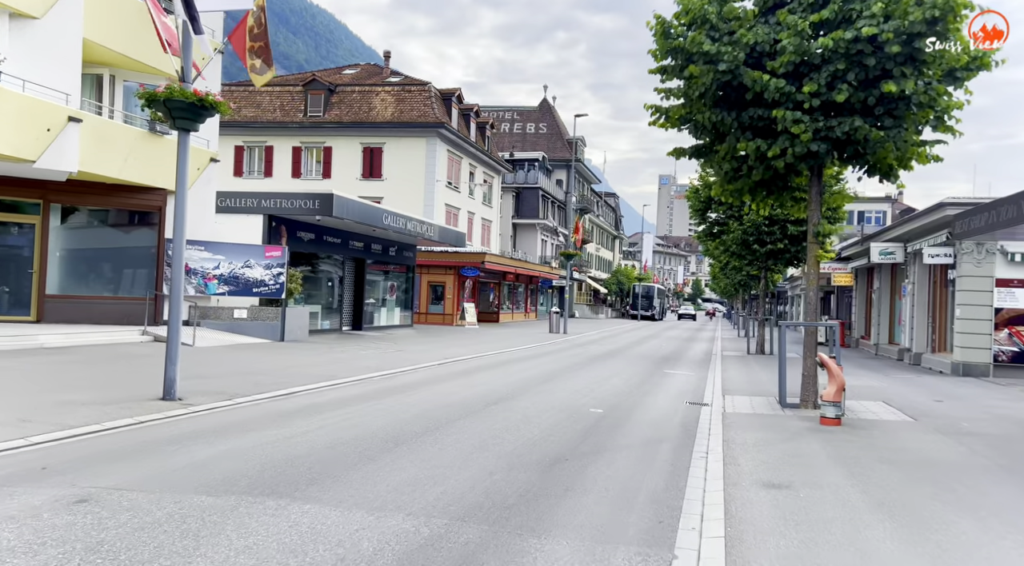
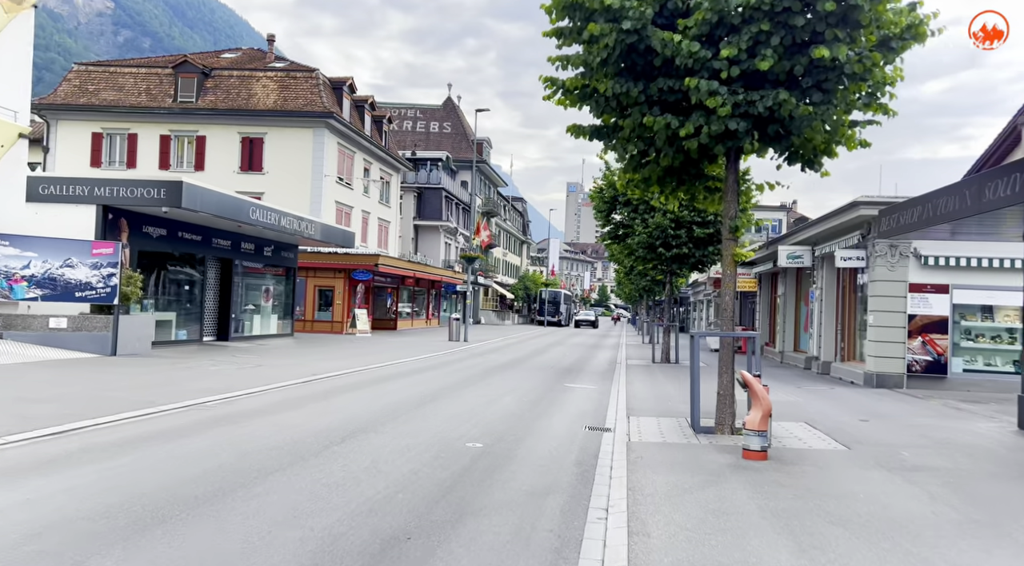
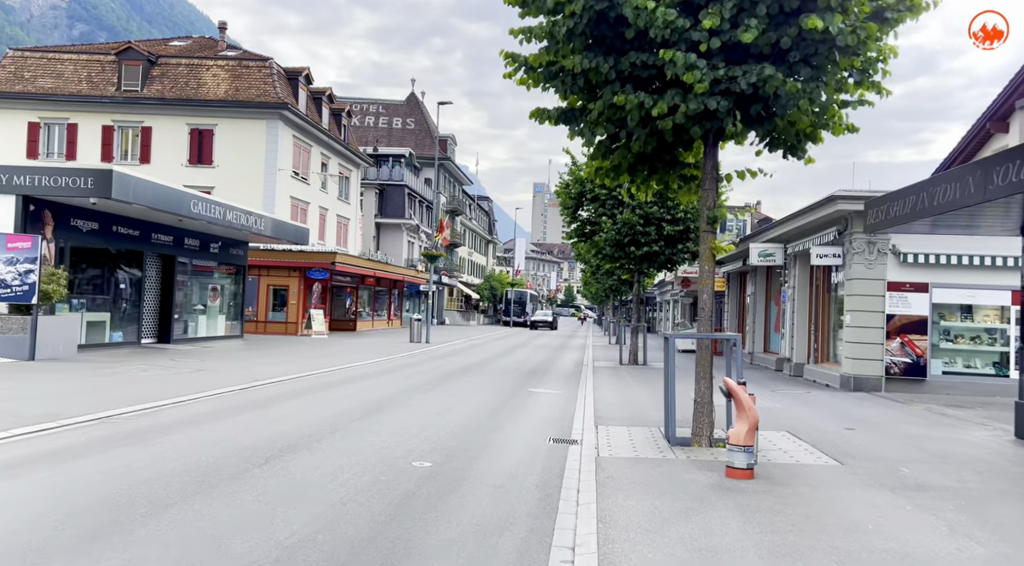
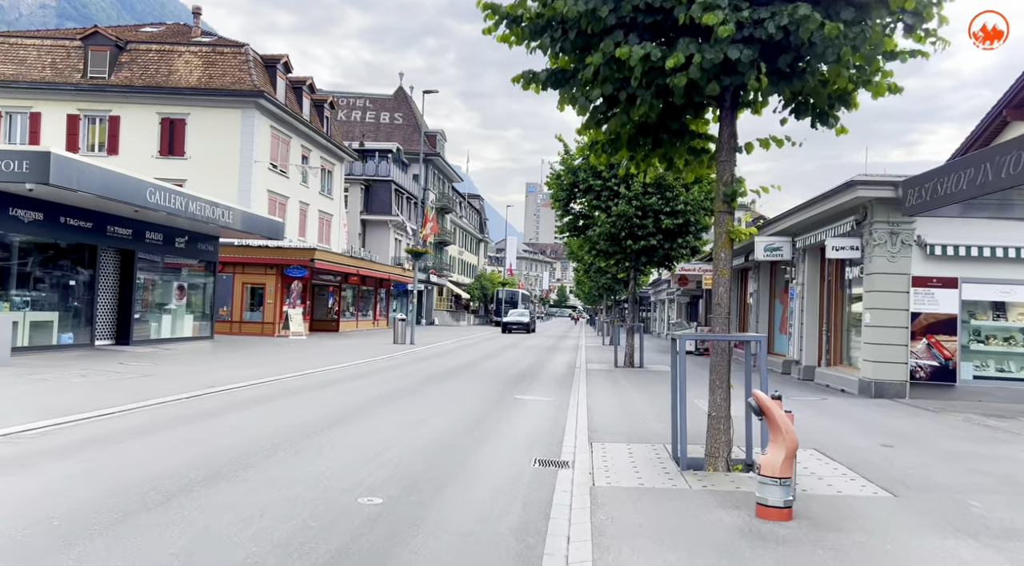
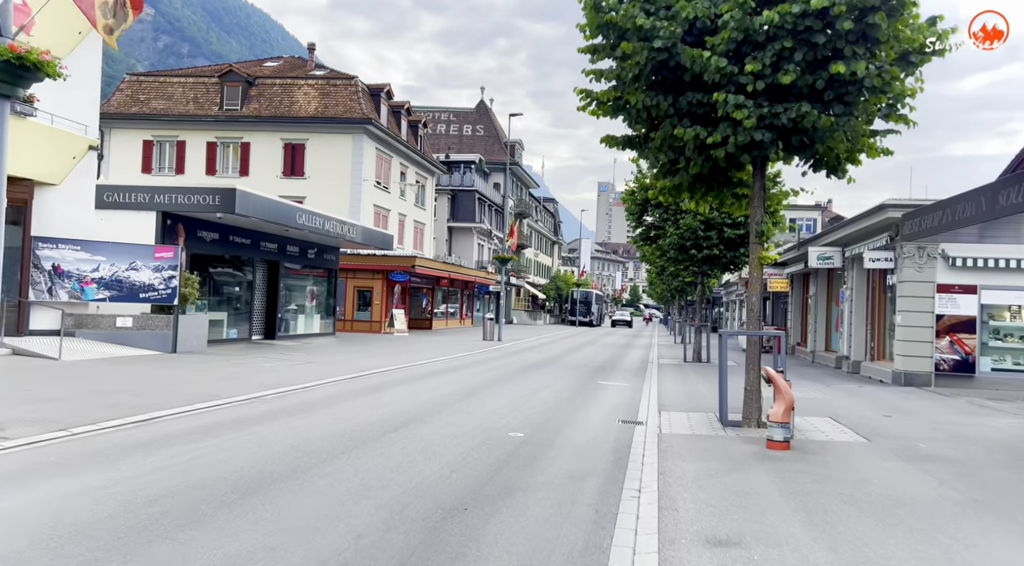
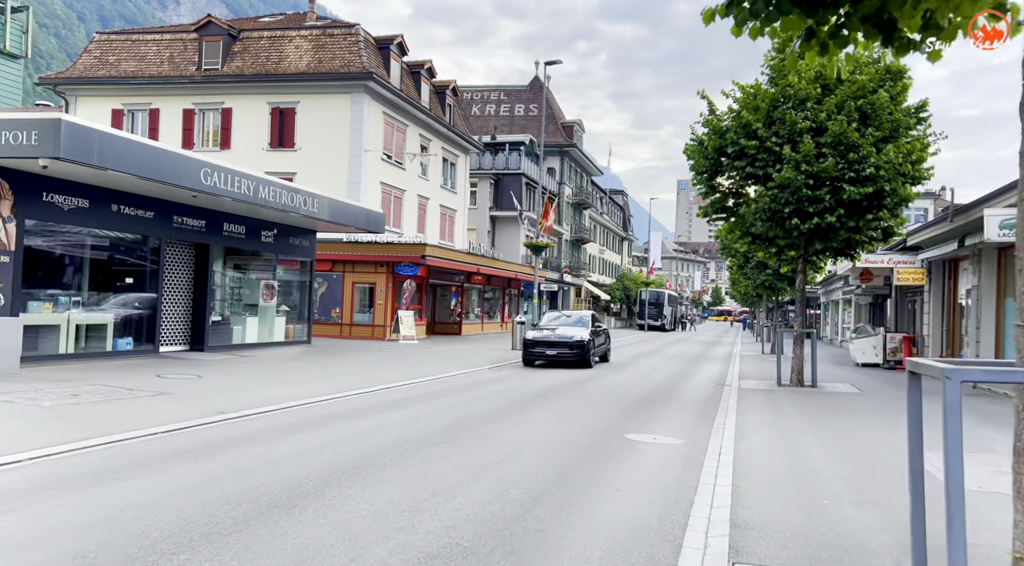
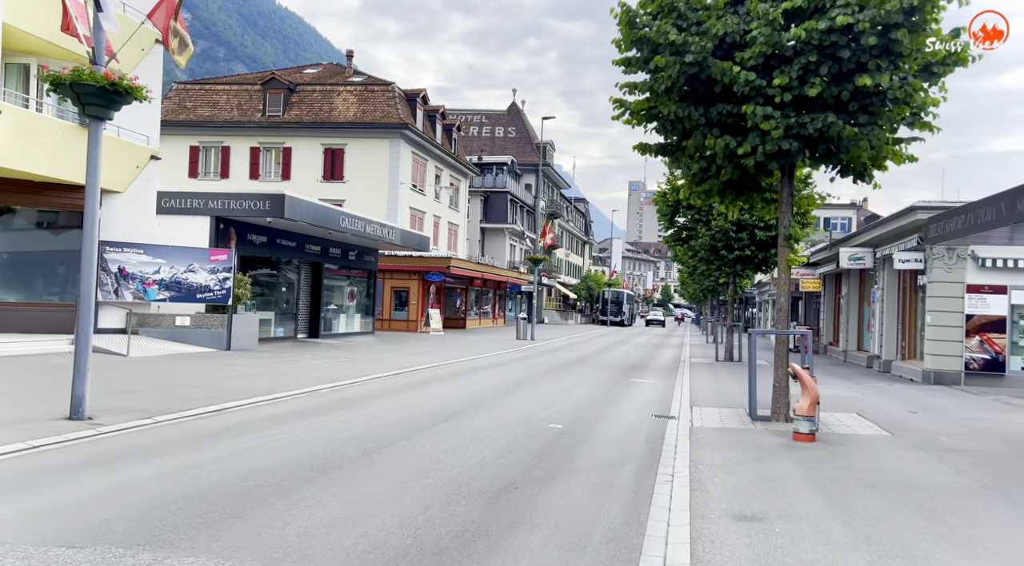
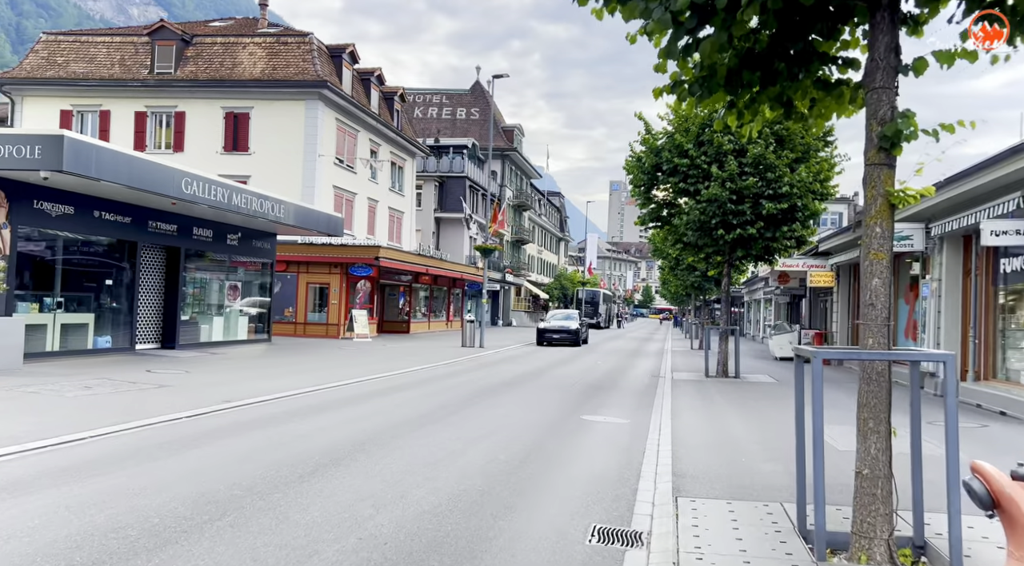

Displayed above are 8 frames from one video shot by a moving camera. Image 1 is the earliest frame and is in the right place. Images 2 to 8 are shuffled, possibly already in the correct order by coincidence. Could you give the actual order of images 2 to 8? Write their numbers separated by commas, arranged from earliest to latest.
7, 5, 2, 3, 4, 8, 6
